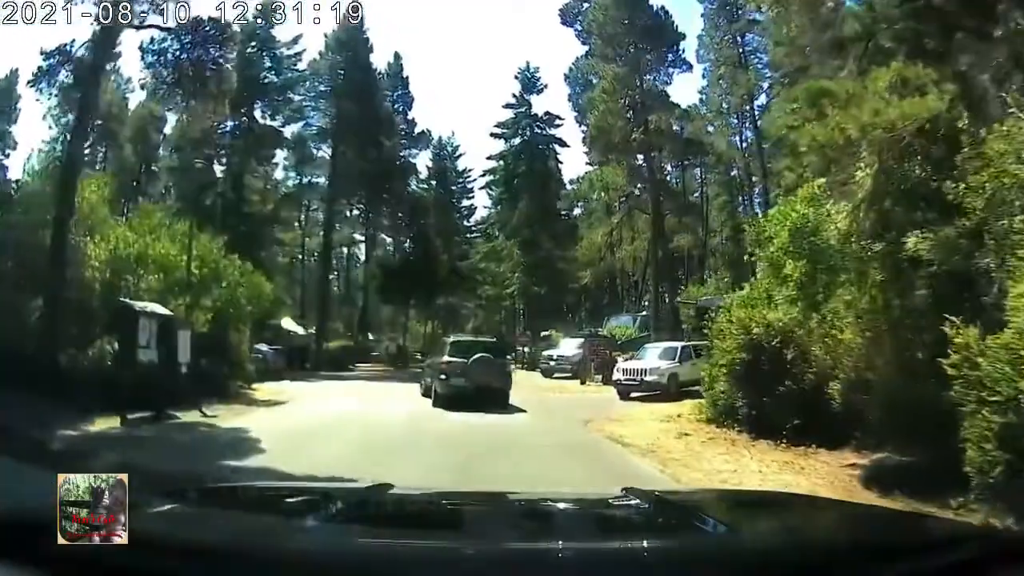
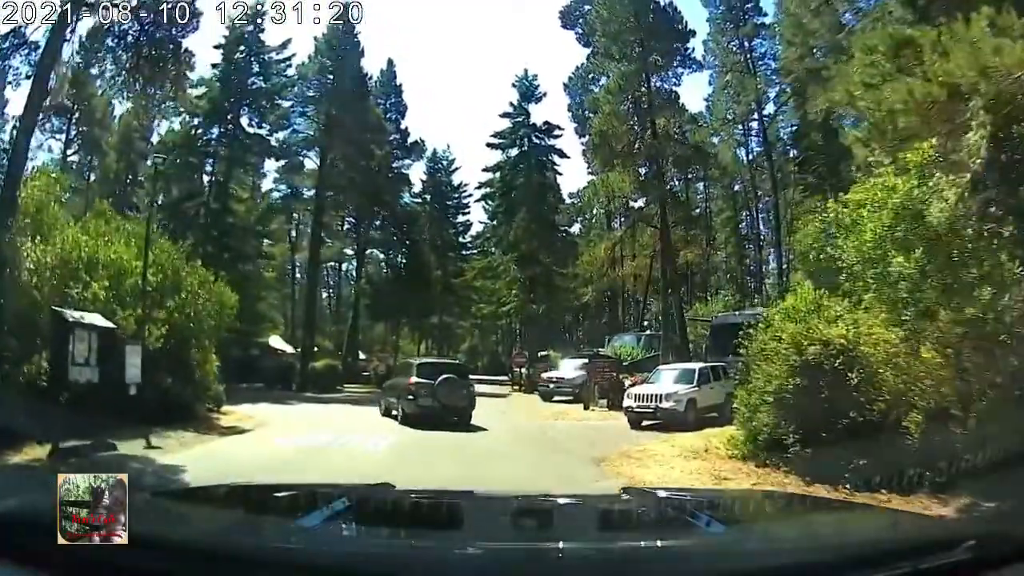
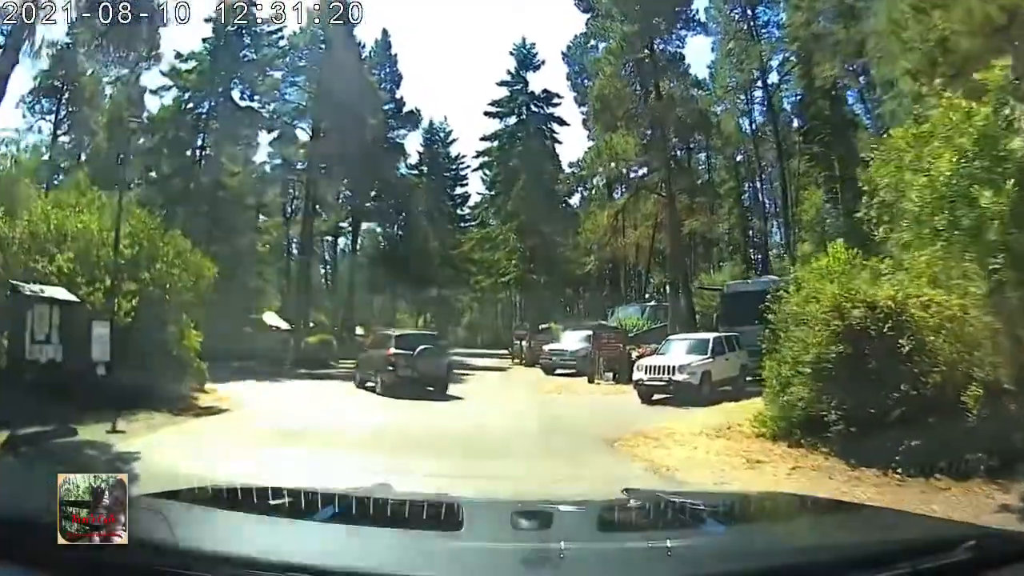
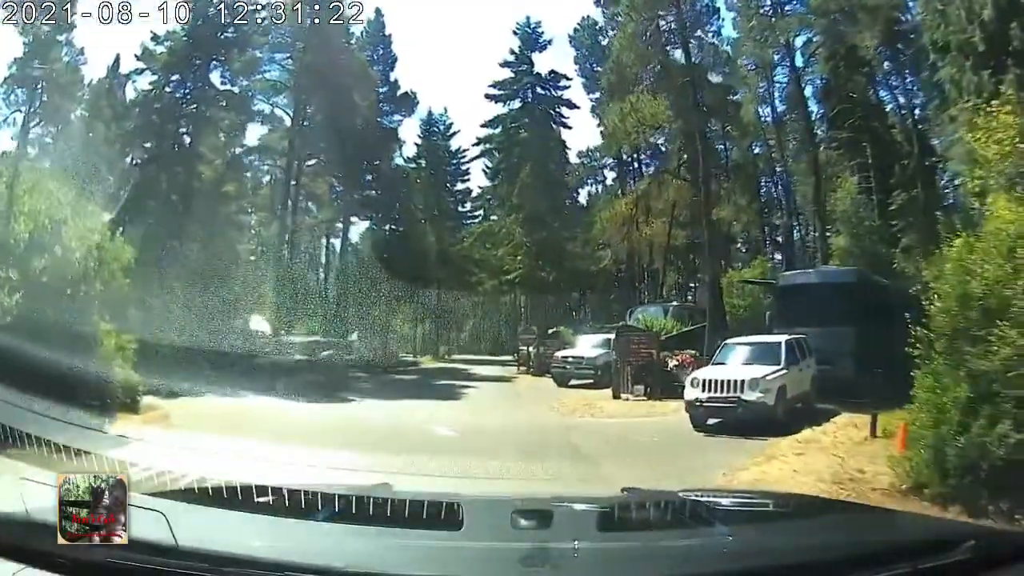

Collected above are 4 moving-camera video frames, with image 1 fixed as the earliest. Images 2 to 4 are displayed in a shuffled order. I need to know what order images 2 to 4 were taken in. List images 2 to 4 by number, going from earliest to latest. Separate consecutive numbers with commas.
2, 3, 4
